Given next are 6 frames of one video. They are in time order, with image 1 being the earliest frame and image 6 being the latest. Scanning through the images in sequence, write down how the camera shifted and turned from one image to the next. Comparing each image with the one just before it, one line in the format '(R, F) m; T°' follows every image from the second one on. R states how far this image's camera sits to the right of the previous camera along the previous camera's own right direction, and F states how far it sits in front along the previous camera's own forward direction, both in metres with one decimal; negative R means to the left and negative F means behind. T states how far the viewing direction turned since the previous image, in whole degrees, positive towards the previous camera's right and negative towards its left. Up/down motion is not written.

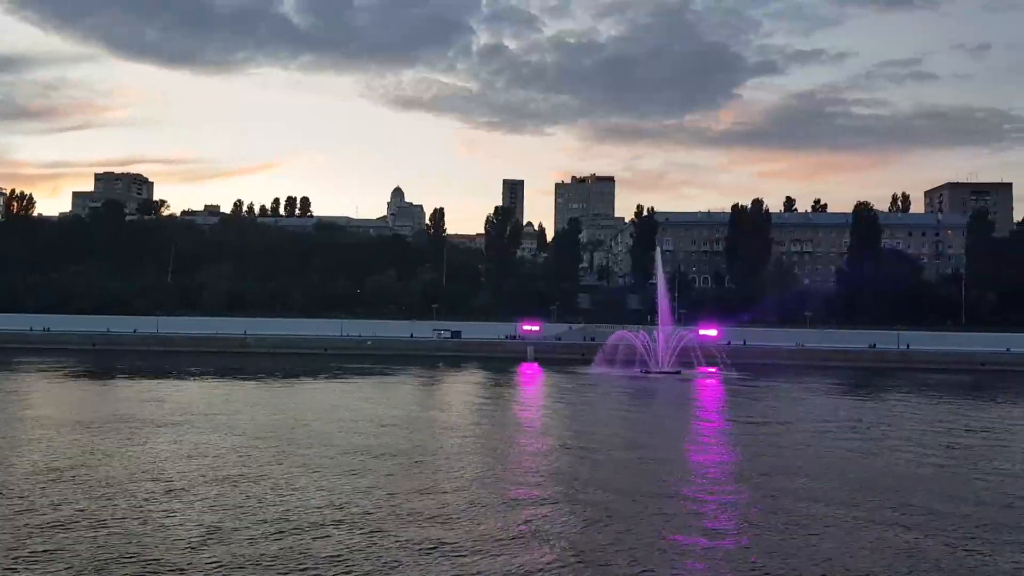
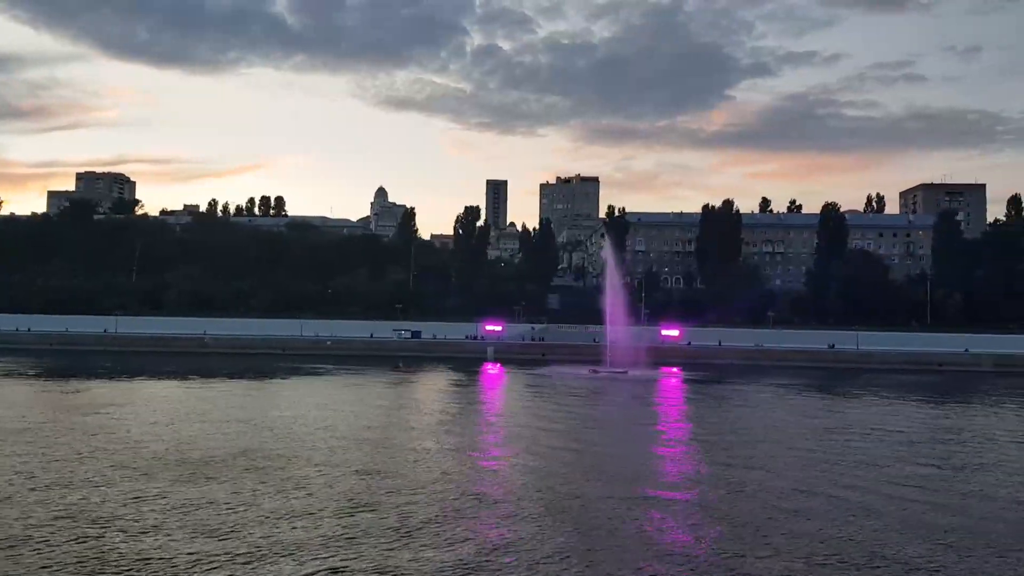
(+1.3, +0.2) m; +1°
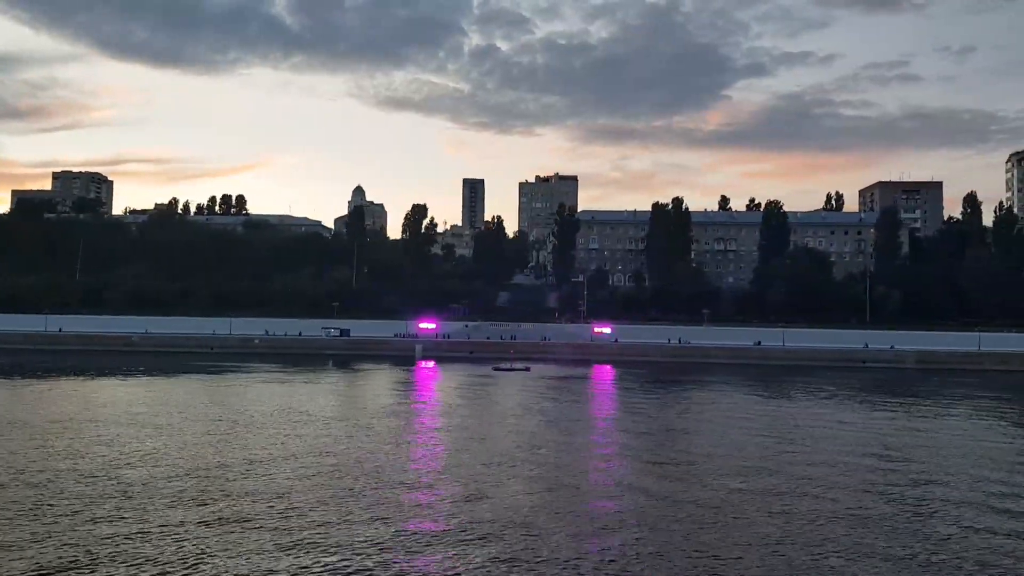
(+2.7, +0.2) m; 0°
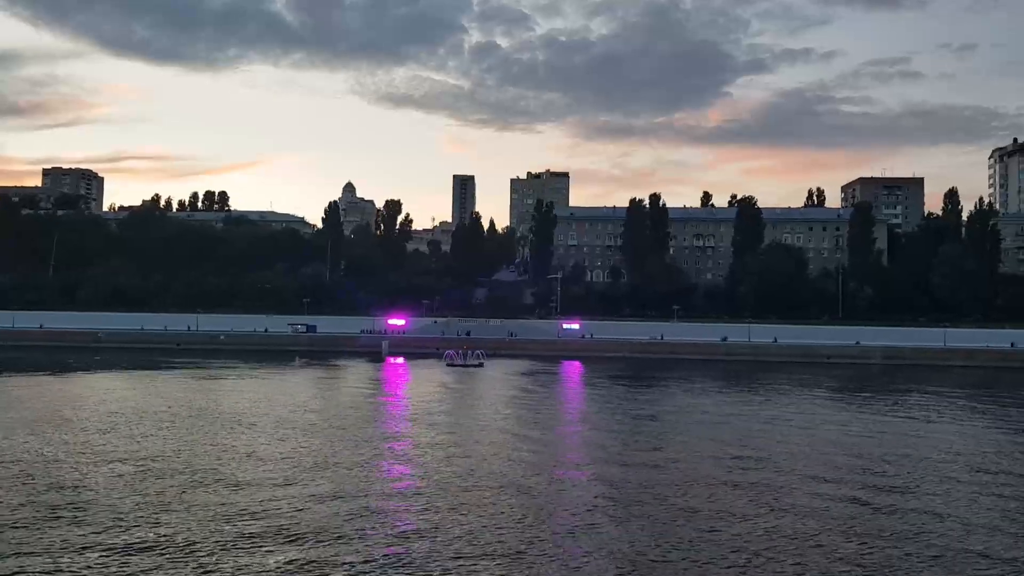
(+1.3, +0.1) m; 0°
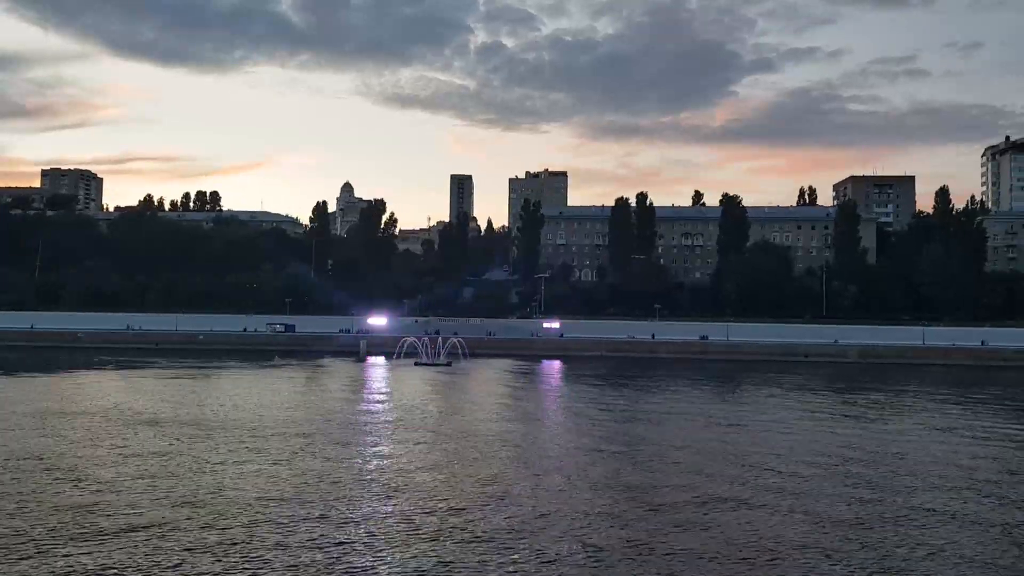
(+1.1, +0.1) m; 0°
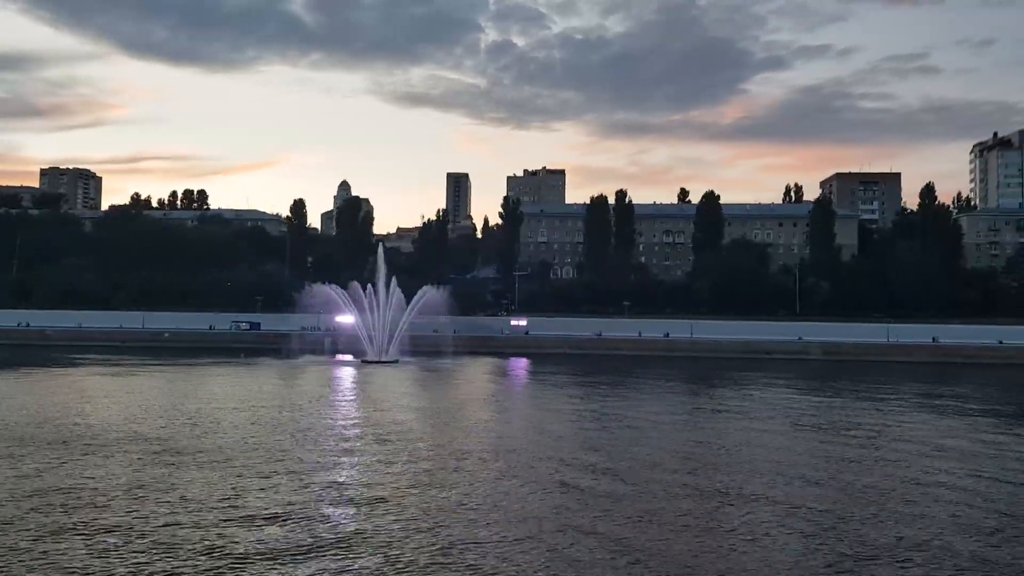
(+1.7, +0.2) m; -1°
